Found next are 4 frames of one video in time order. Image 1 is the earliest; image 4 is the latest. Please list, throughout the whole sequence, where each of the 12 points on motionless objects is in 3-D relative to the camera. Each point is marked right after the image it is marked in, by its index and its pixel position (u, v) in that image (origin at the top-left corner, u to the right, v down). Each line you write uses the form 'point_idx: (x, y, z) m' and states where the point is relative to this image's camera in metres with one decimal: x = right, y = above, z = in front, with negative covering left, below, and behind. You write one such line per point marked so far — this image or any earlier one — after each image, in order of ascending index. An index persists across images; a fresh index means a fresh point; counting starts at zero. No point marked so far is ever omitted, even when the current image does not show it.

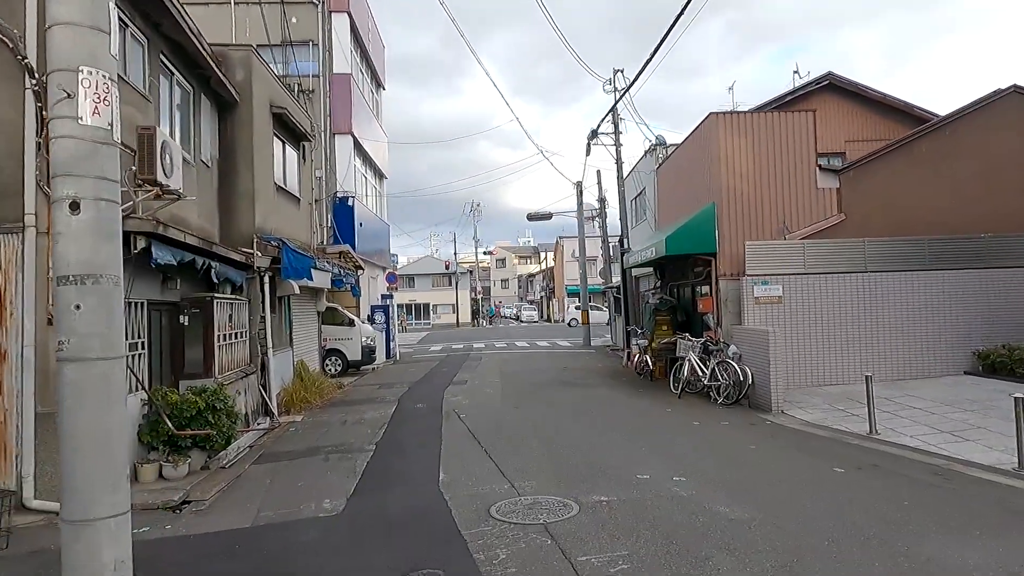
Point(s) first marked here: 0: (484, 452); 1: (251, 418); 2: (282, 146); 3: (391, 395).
0: (-0.3, -2.0, +8.0) m
1: (-4.1, -2.0, +10.2) m
2: (-4.7, +2.9, +13.3) m
3: (-2.5, -2.3, +13.6) m
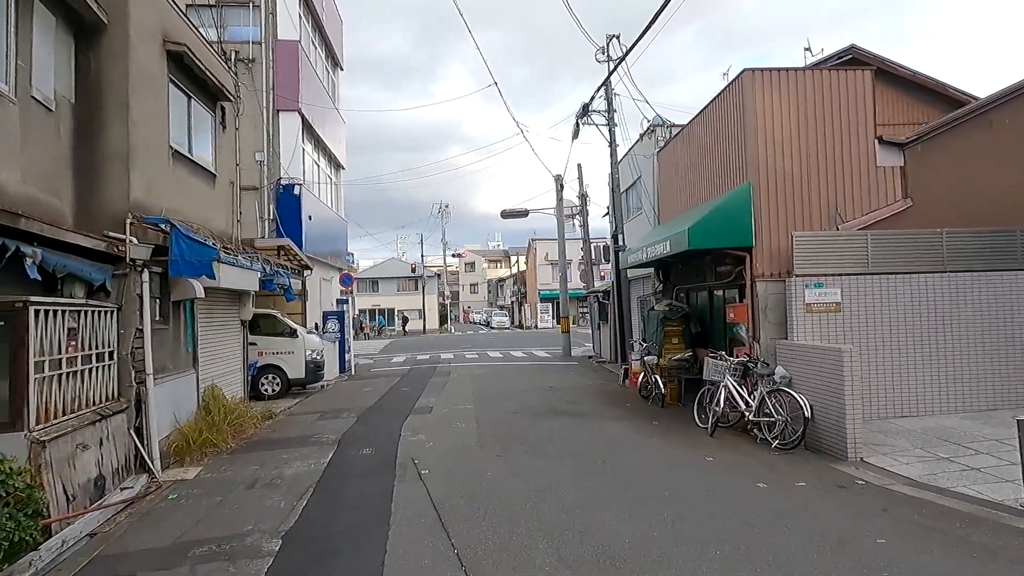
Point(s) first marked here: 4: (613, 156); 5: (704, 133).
0: (-0.4, -2.0, +4.9) m
1: (-4.2, -2.0, +6.8) m
2: (-5.0, +2.9, +10.0) m
3: (-2.9, -2.3, +10.4) m
4: (+2.7, +3.5, +17.5) m
5: (+3.8, +3.0, +12.6) m
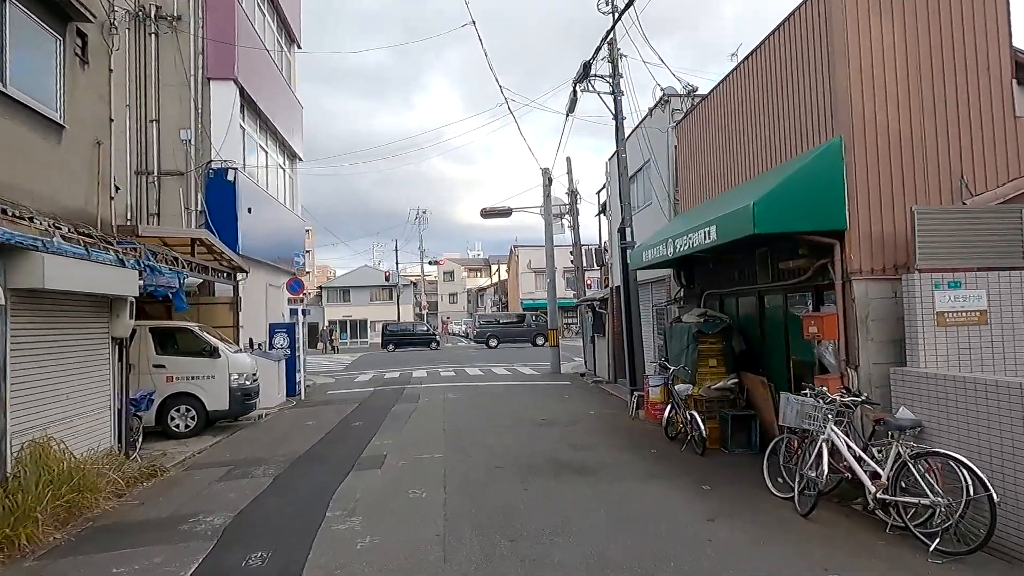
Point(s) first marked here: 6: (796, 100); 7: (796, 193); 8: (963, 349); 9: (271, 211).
0: (-0.4, -2.0, +1.4) m
1: (-4.3, -2.0, +3.3) m
2: (-5.1, +2.8, +6.5) m
3: (-3.0, -2.3, +6.9) m
4: (+2.3, +3.4, +14.2) m
5: (+3.5, +2.9, +9.4) m
6: (+3.6, +2.4, +8.4) m
7: (+3.1, +1.0, +7.3) m
8: (+4.5, -0.6, +6.5) m
9: (-7.2, +2.3, +19.5) m
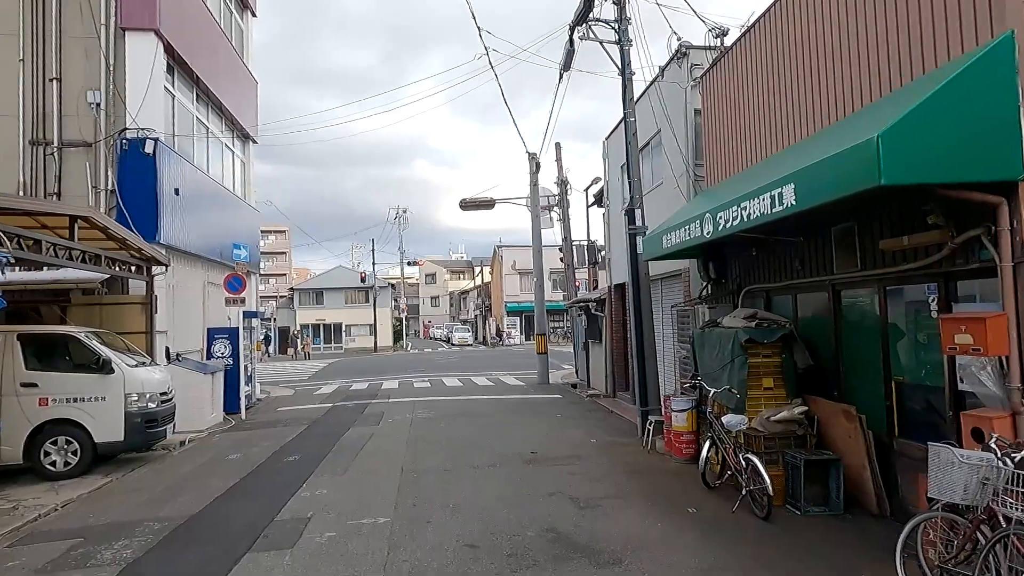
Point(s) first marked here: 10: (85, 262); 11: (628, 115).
0: (-0.4, -1.8, -1.4) m
1: (-4.3, -1.9, +0.4) m
2: (-5.3, +3.0, +3.6) m
3: (-3.2, -2.2, +4.0) m
4: (+2.0, +3.5, +11.5) m
5: (+3.3, +3.0, +6.7) m
6: (+3.4, +2.5, +5.7) m
7: (+3.0, +1.1, +4.6) m
8: (+4.3, -0.5, +3.8) m
9: (-7.6, +2.3, +16.6) m
10: (-6.5, +0.4, +10.0) m
11: (+2.0, +3.1, +11.7) m
